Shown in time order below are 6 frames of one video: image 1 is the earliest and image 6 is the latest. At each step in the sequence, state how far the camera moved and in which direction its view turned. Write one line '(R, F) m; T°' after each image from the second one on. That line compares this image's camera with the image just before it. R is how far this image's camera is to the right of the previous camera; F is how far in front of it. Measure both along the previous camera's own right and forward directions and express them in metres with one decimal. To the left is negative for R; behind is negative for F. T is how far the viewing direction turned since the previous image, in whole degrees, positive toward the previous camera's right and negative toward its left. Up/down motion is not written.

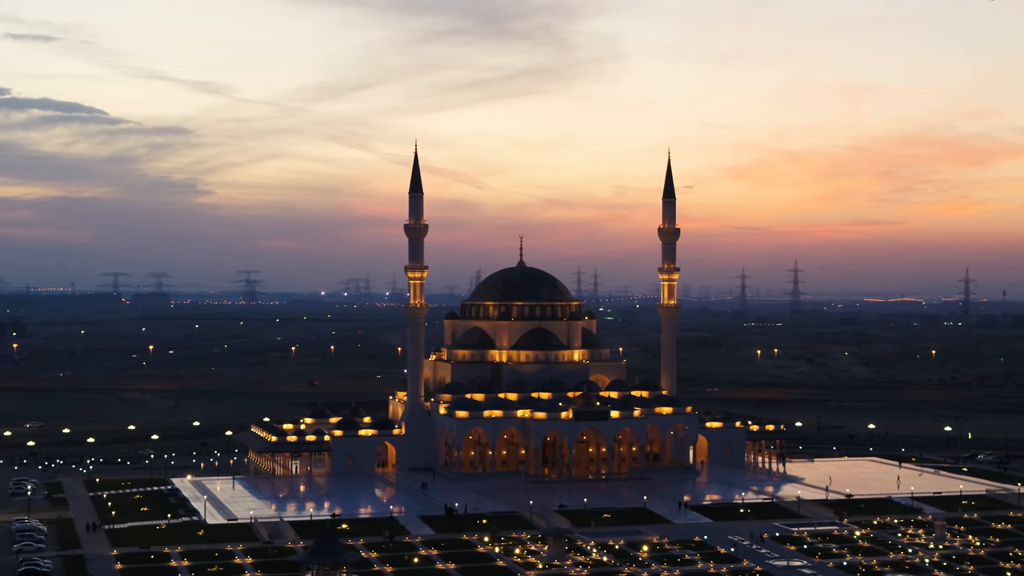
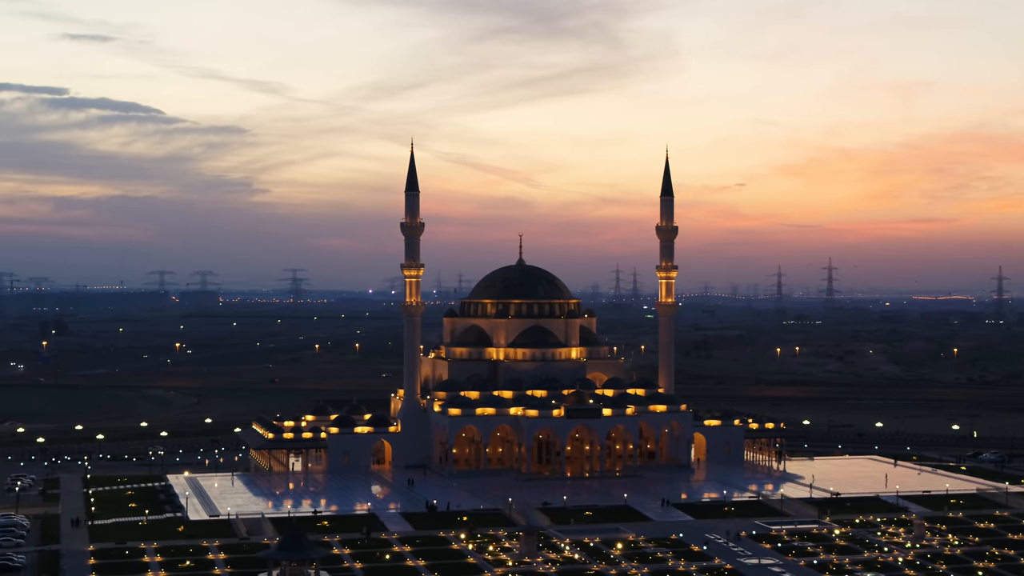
(+1.6, -0.1) m; -1°
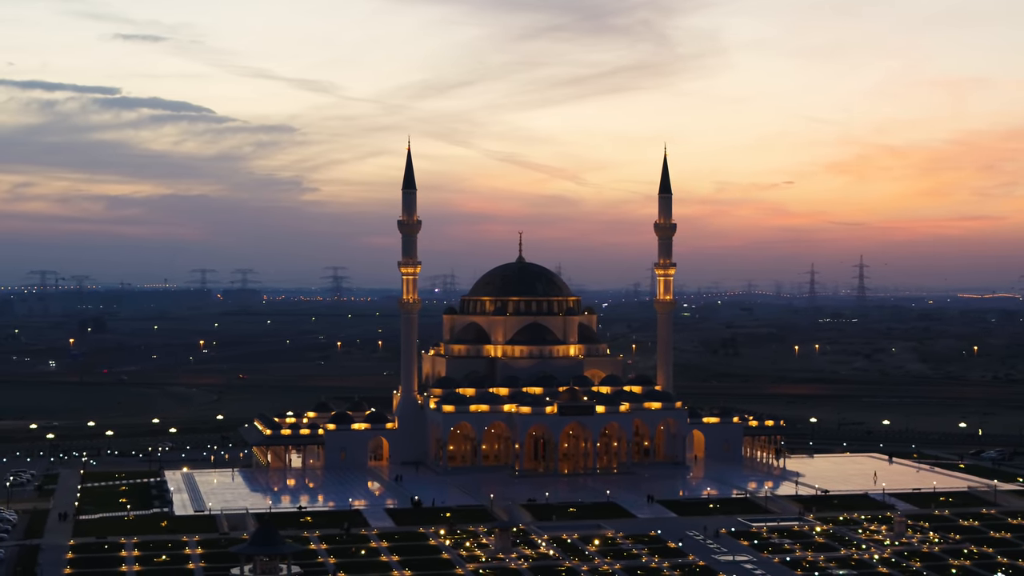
(+1.4, -0.1) m; -1°
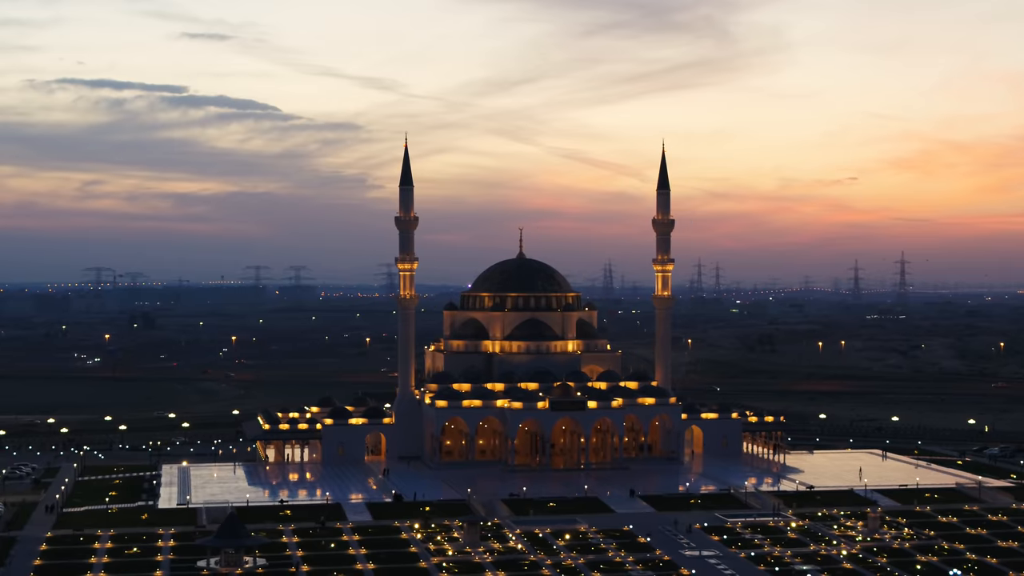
(+1.9, -0.2) m; -2°
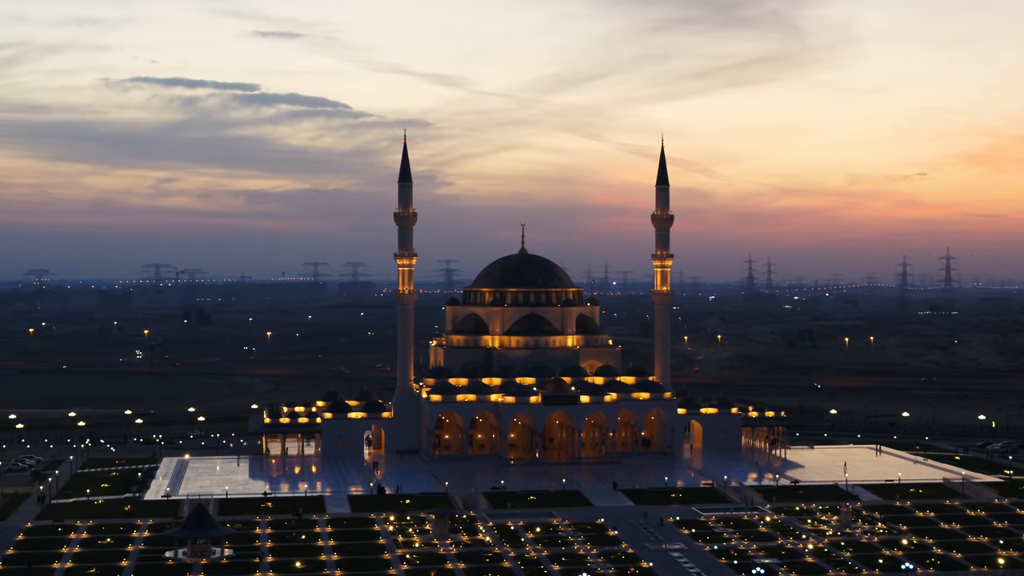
(+2.0, -0.3) m; -2°
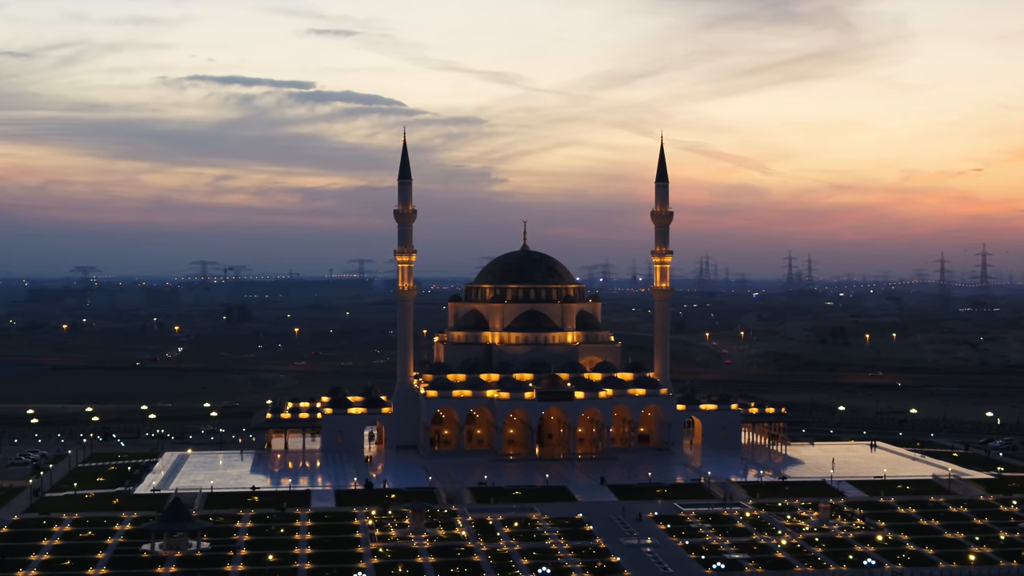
(+1.5, -0.3) m; -1°
